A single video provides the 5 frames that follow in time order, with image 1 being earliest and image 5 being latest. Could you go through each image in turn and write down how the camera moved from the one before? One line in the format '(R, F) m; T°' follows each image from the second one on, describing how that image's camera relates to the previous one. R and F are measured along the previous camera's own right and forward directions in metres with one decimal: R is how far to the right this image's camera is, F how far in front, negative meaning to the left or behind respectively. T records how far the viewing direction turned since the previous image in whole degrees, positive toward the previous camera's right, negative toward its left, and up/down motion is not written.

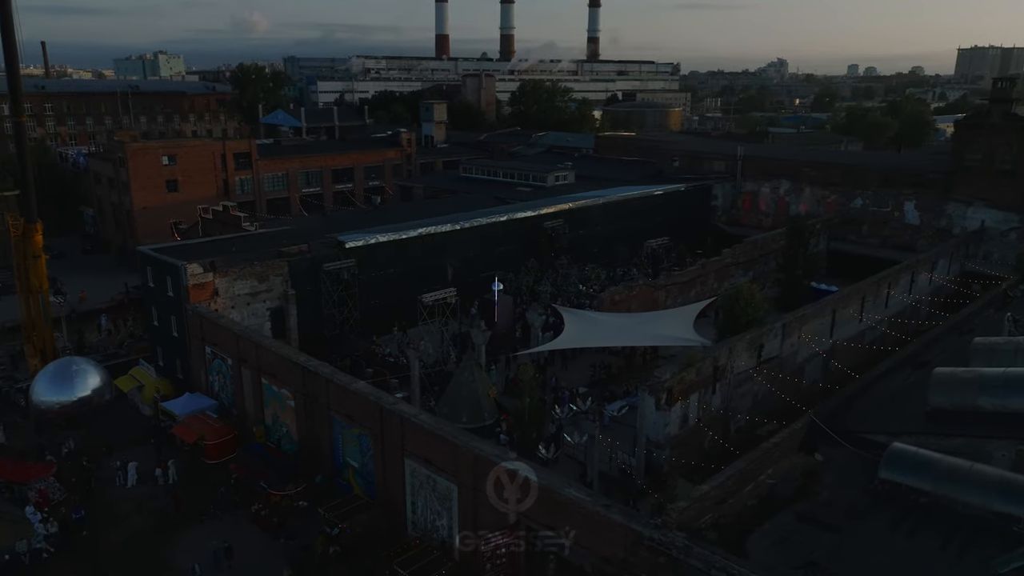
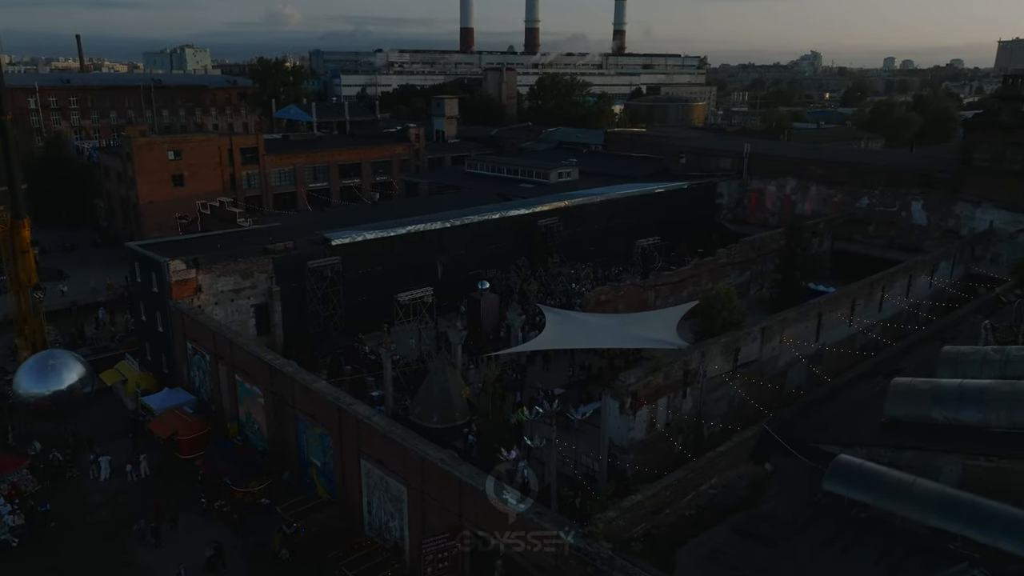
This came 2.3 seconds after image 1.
(+1.6, +0.1) m; -2°
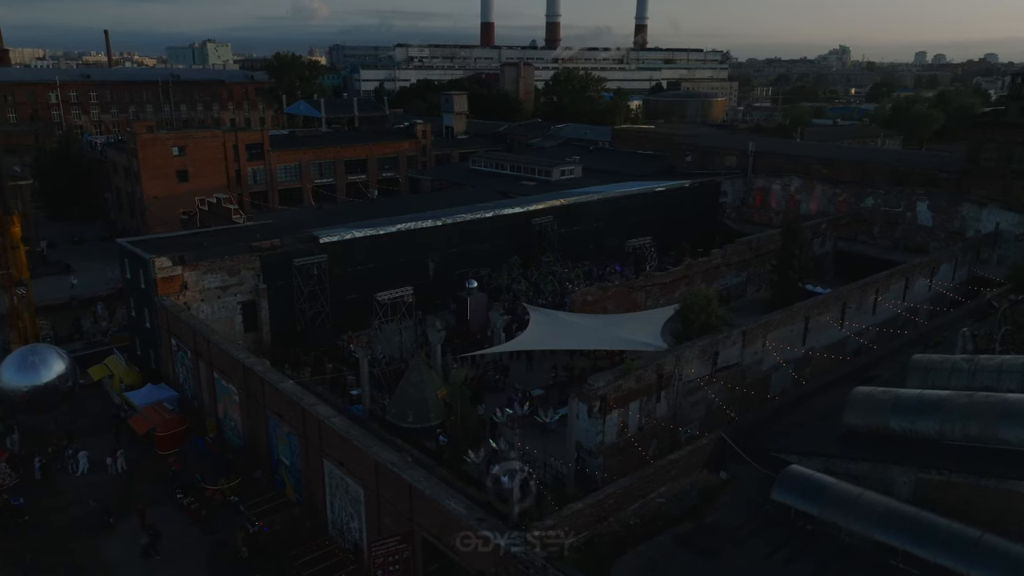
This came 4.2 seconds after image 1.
(+1.3, +0.1) m; -2°
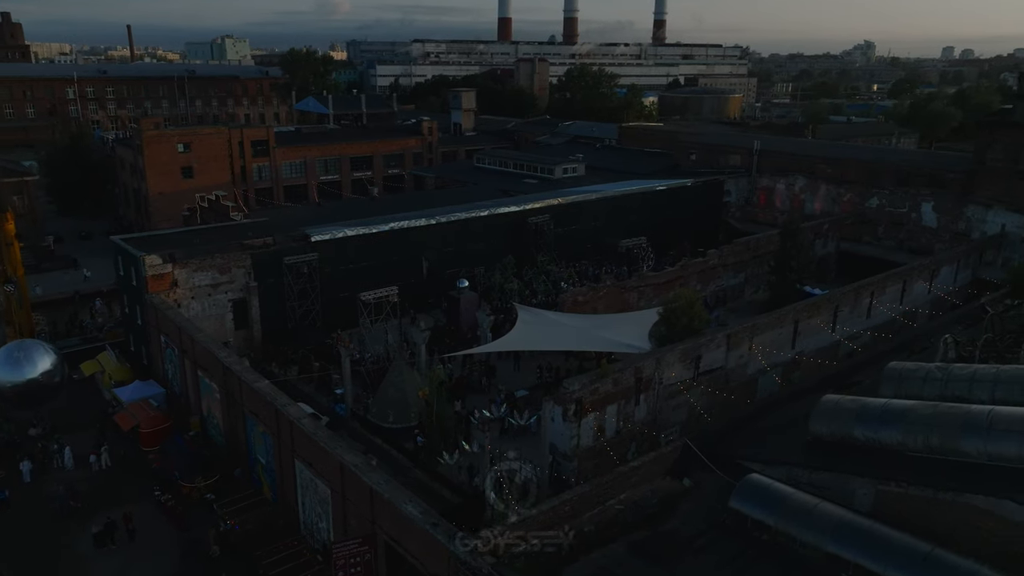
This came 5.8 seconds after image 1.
(+1.1, +0.1) m; -1°
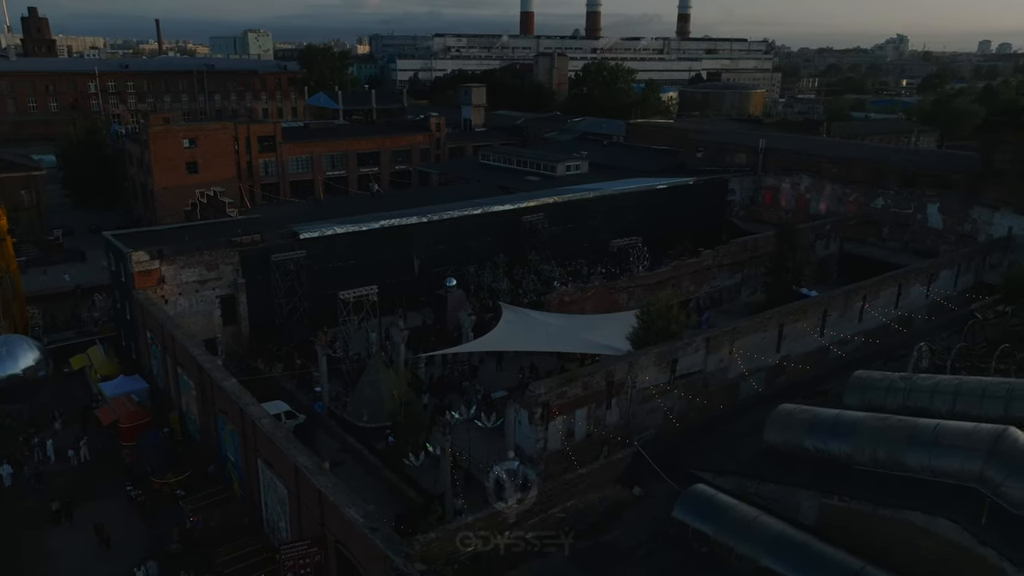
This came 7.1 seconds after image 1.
(+1.4, +0.1) m; -2°
